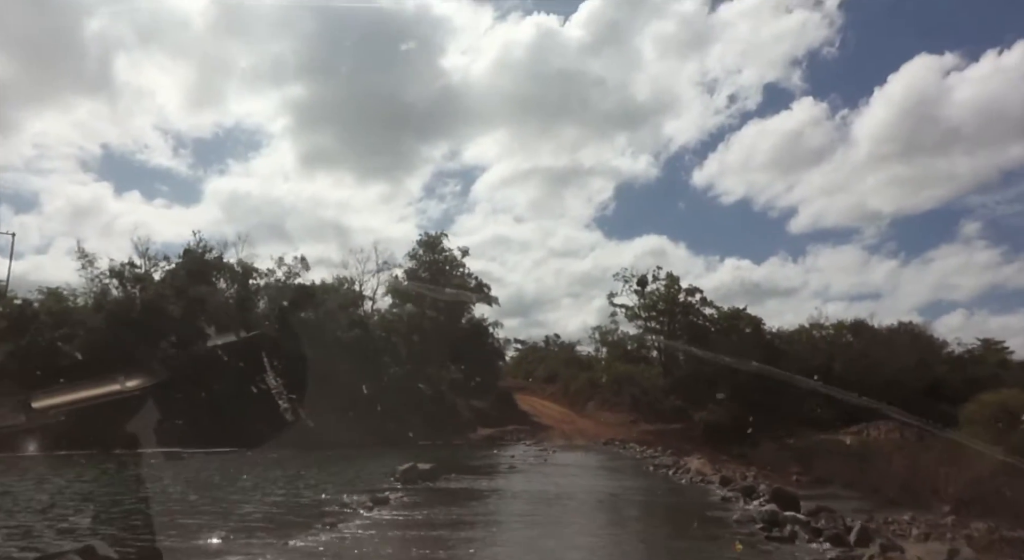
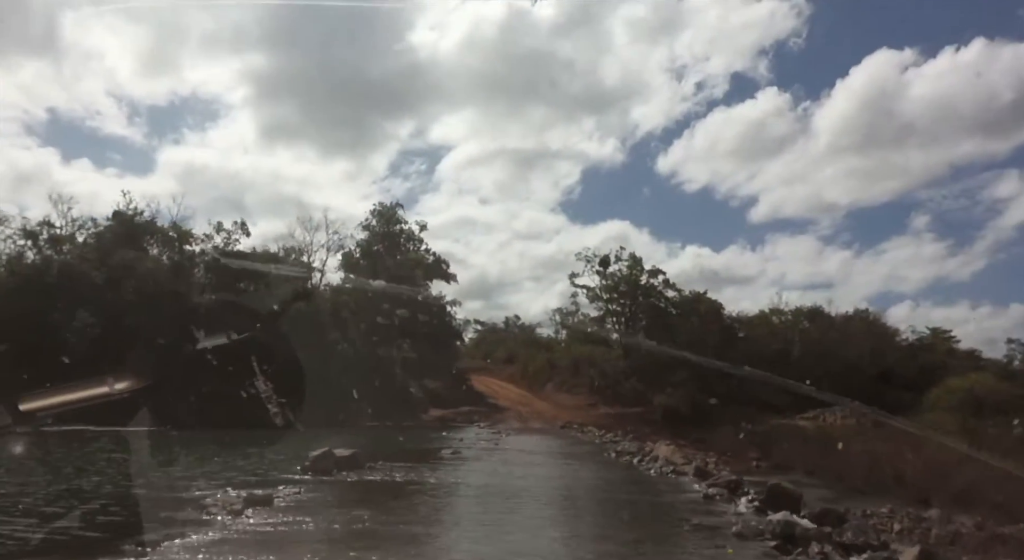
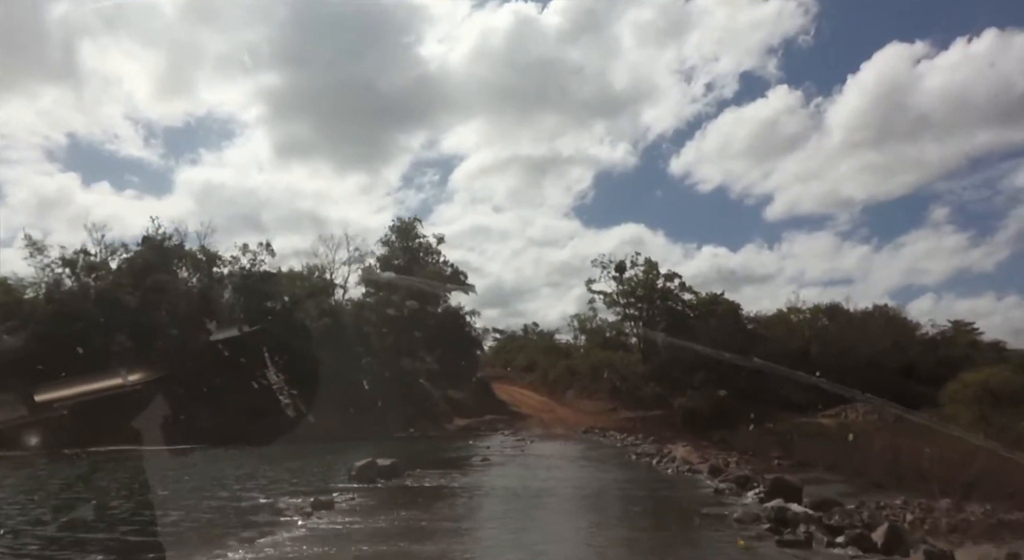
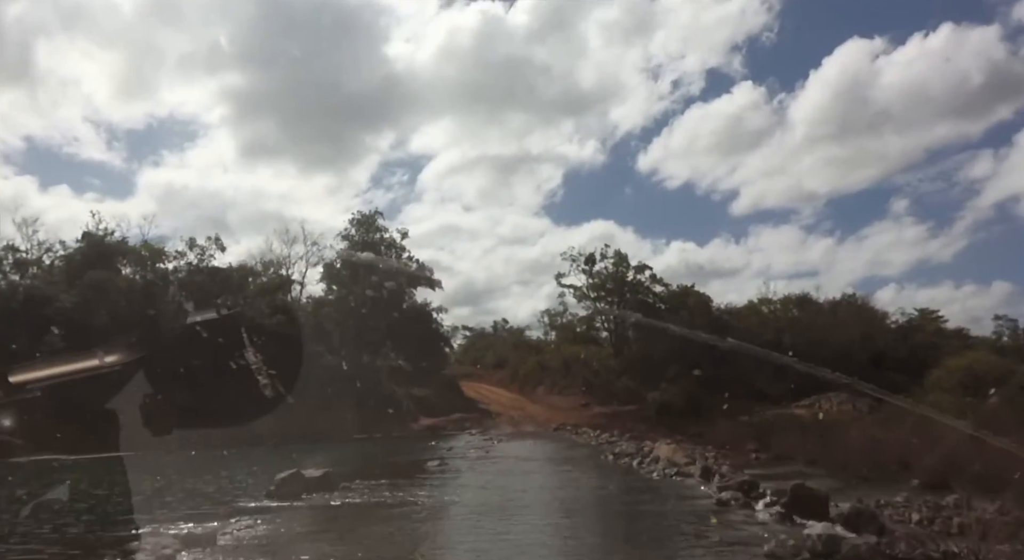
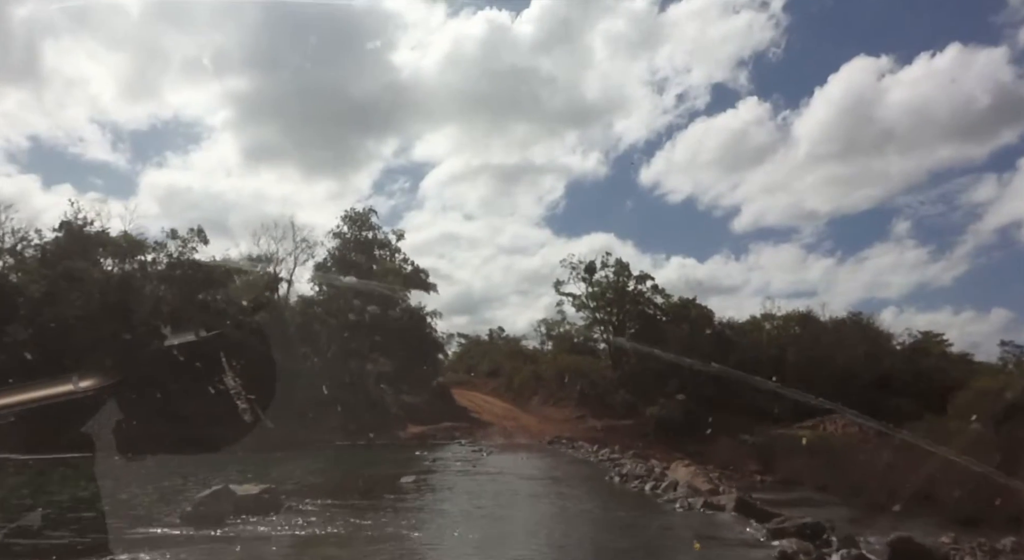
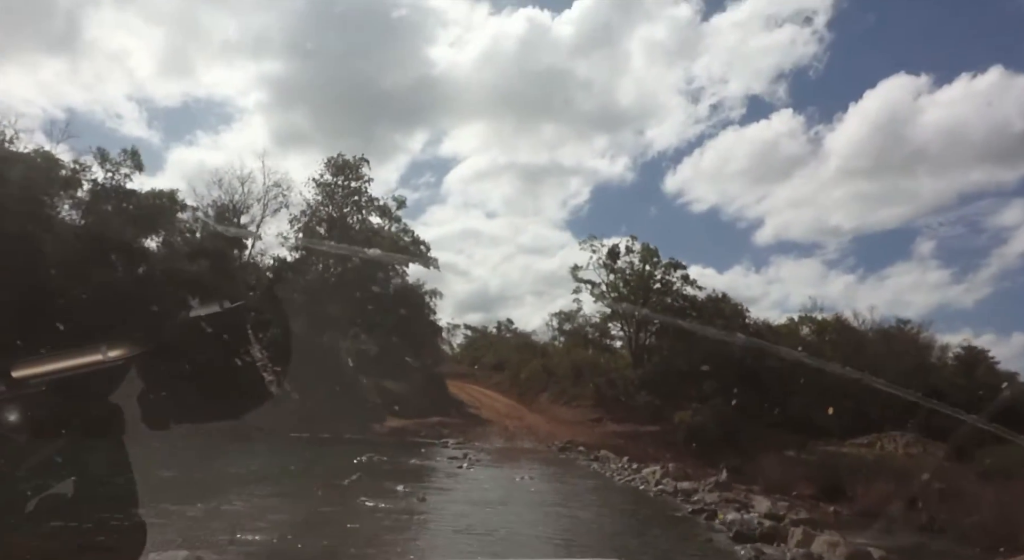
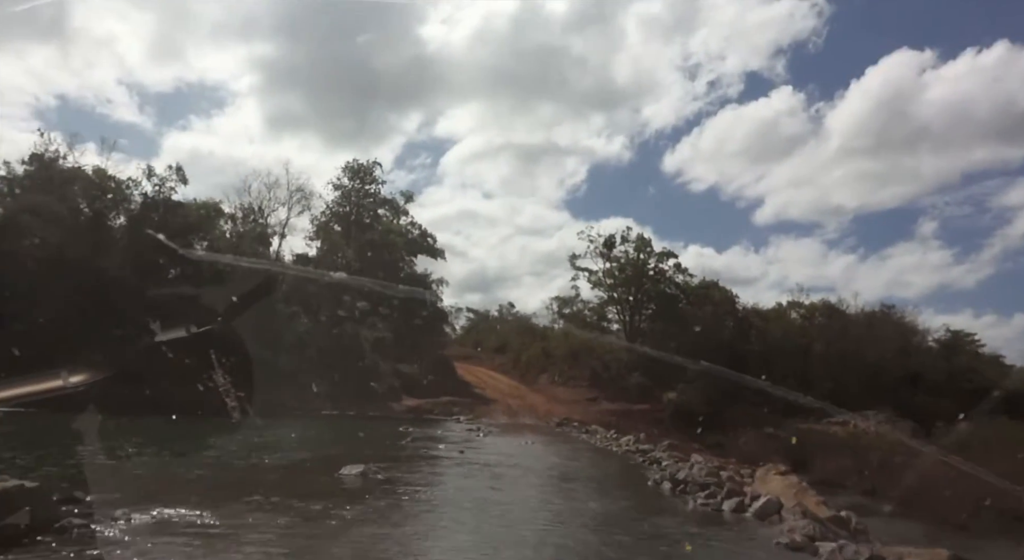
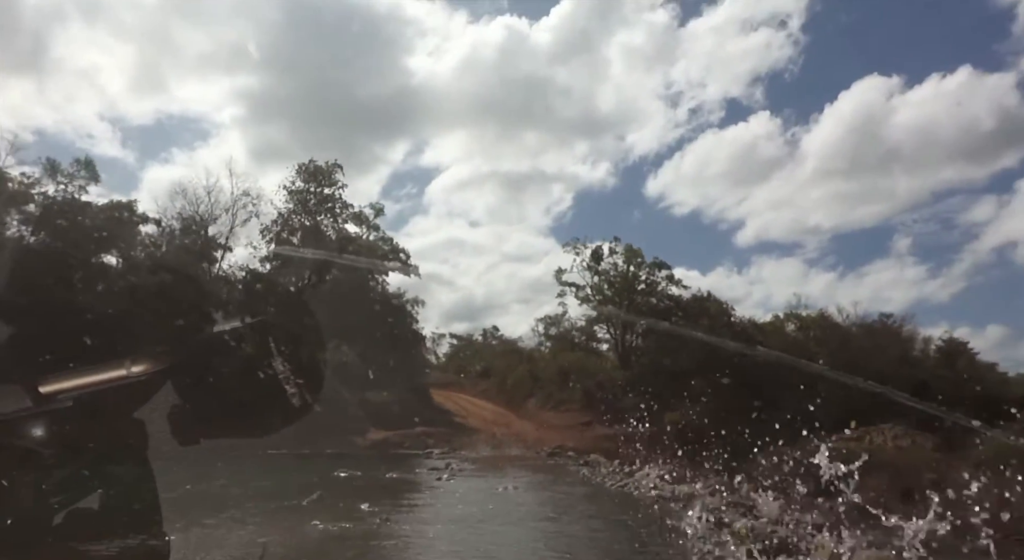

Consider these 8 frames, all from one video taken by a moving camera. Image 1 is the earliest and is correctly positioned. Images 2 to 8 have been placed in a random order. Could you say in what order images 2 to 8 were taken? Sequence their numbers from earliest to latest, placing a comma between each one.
3, 2, 4, 5, 7, 6, 8
